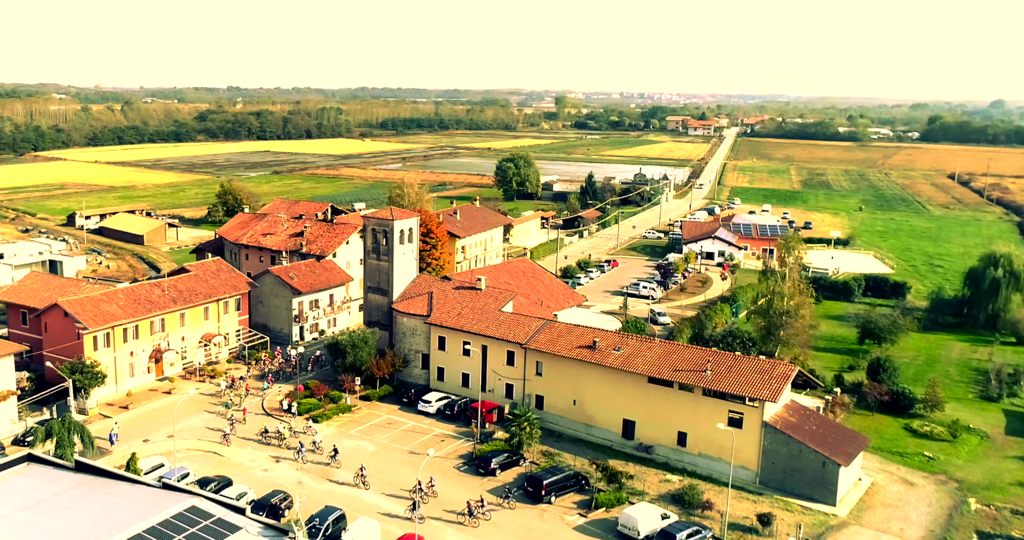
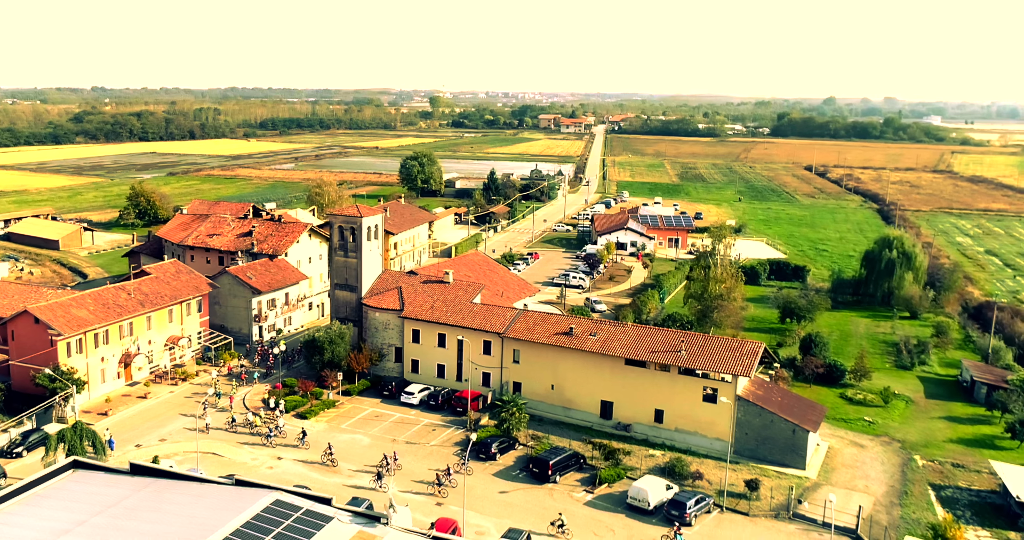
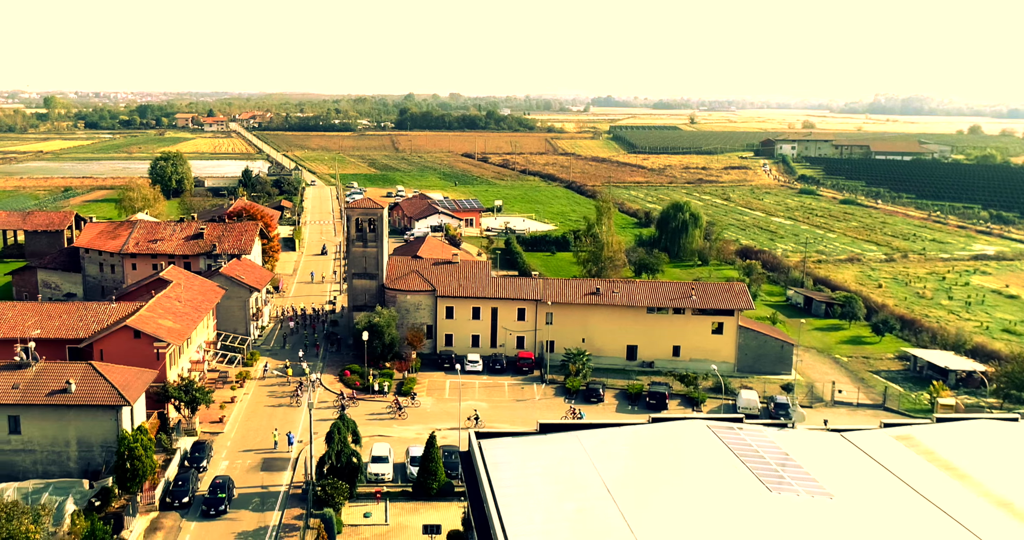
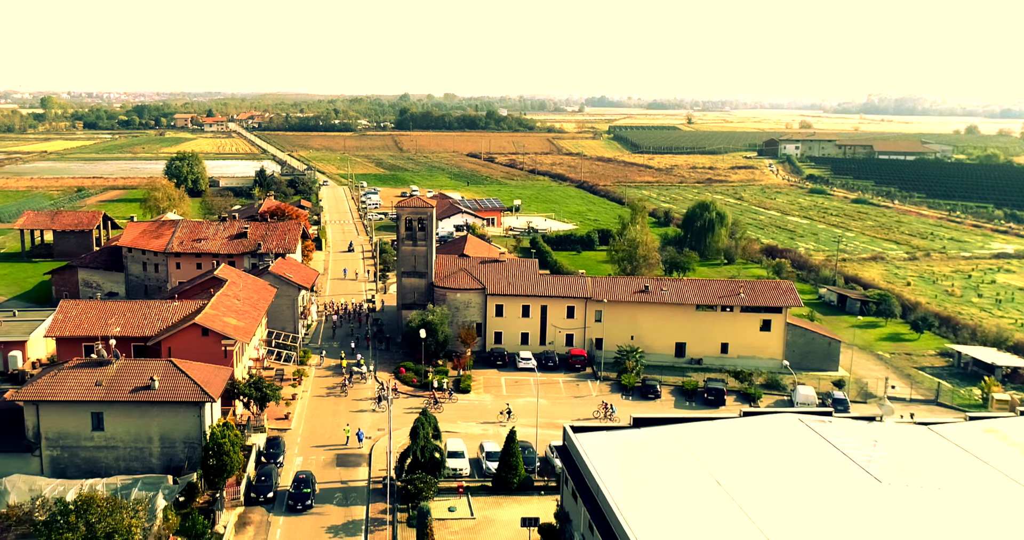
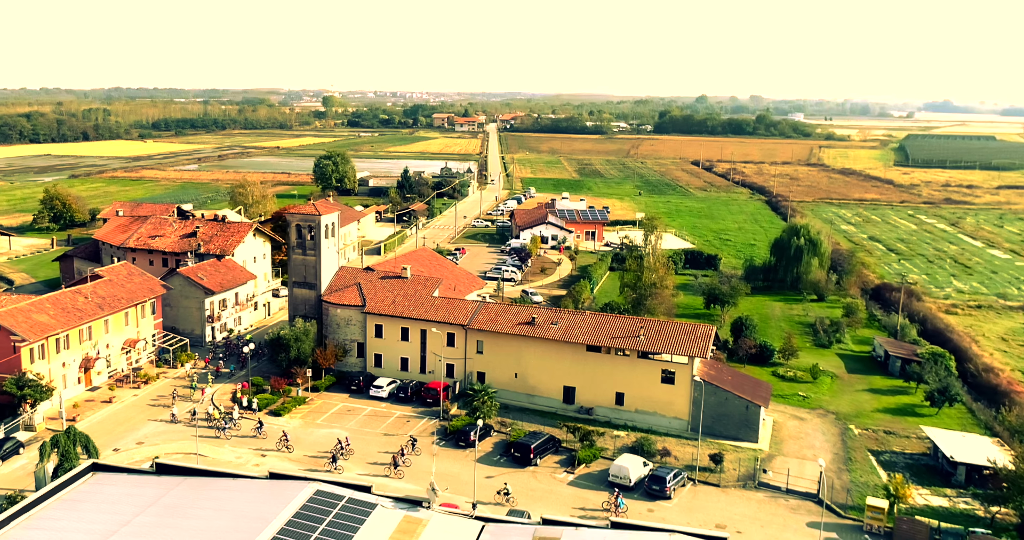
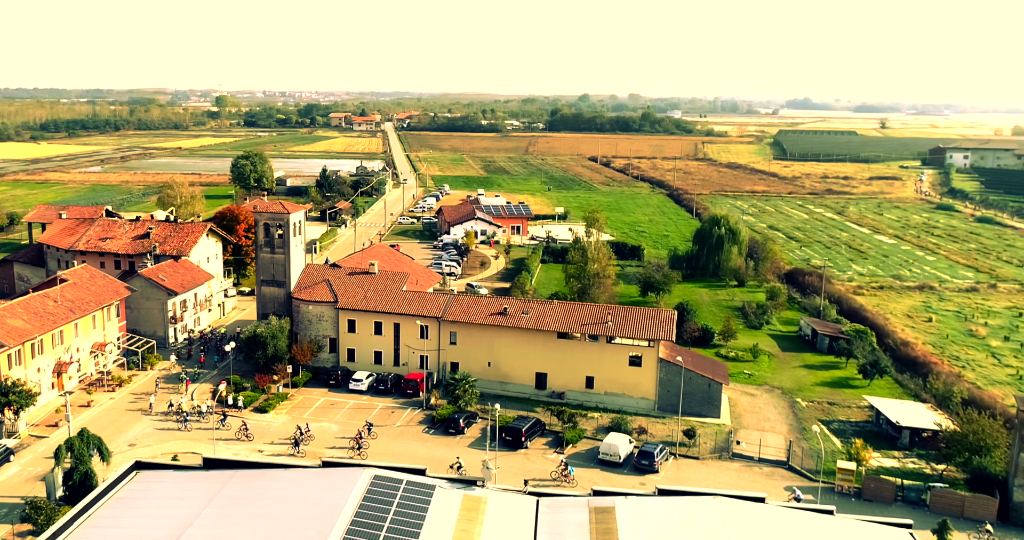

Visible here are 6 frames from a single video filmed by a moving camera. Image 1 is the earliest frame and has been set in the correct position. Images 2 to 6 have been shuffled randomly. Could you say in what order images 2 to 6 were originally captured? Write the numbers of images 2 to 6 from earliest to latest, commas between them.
2, 5, 6, 3, 4
